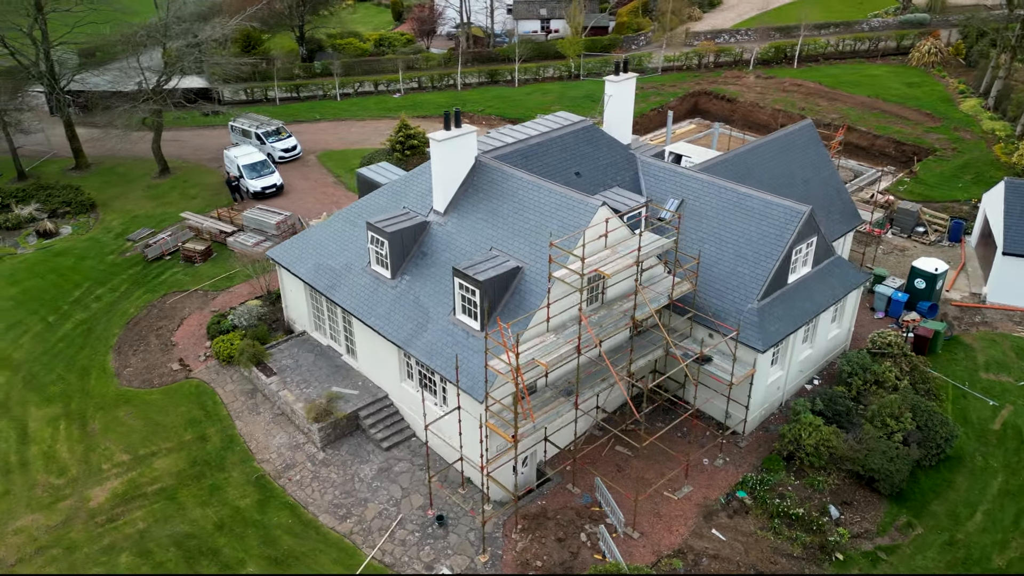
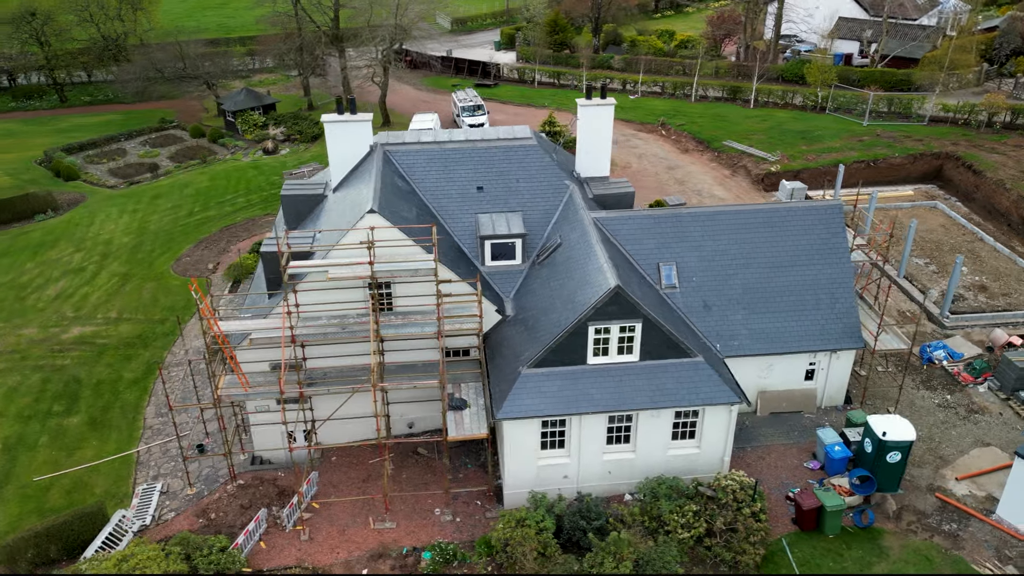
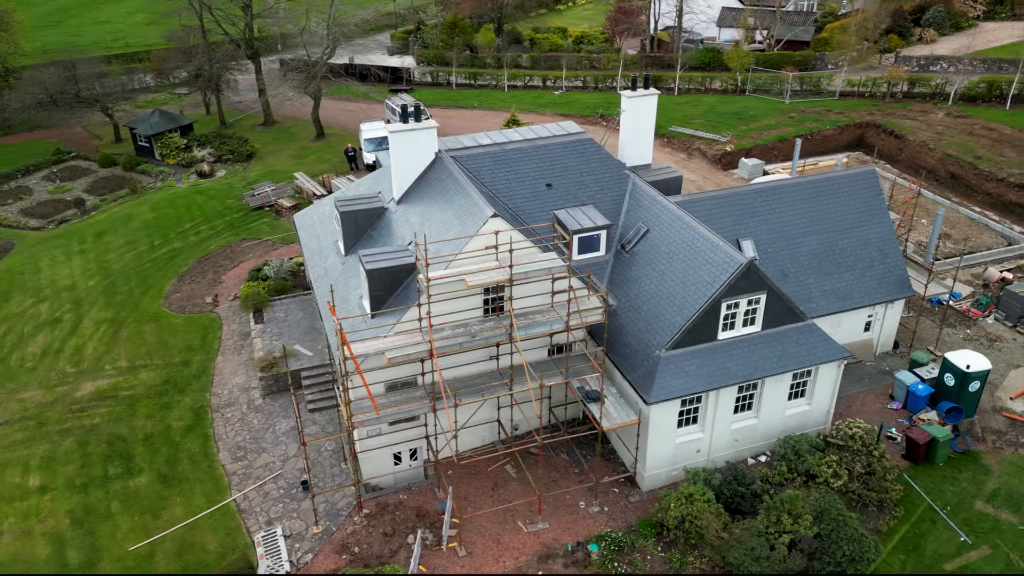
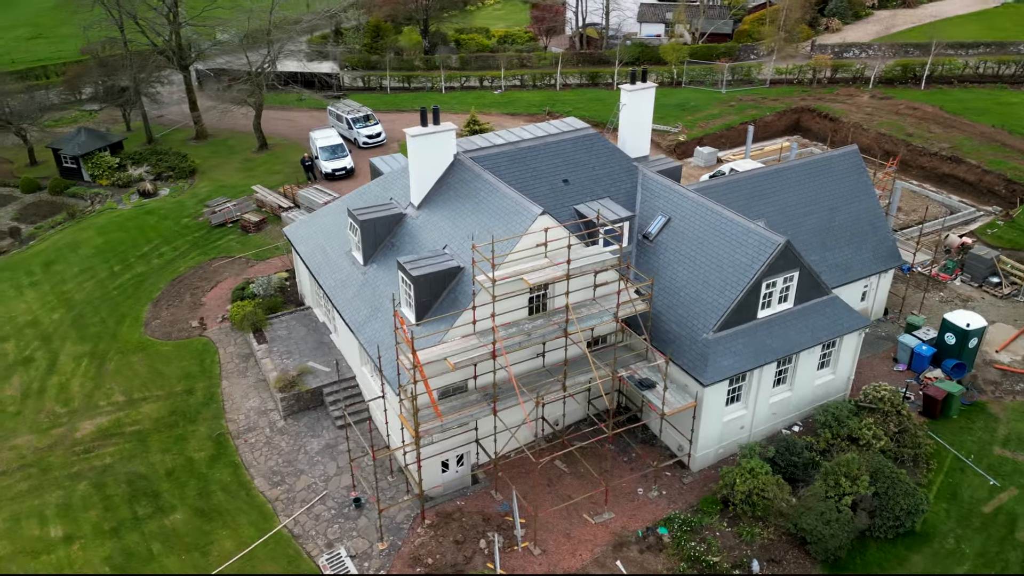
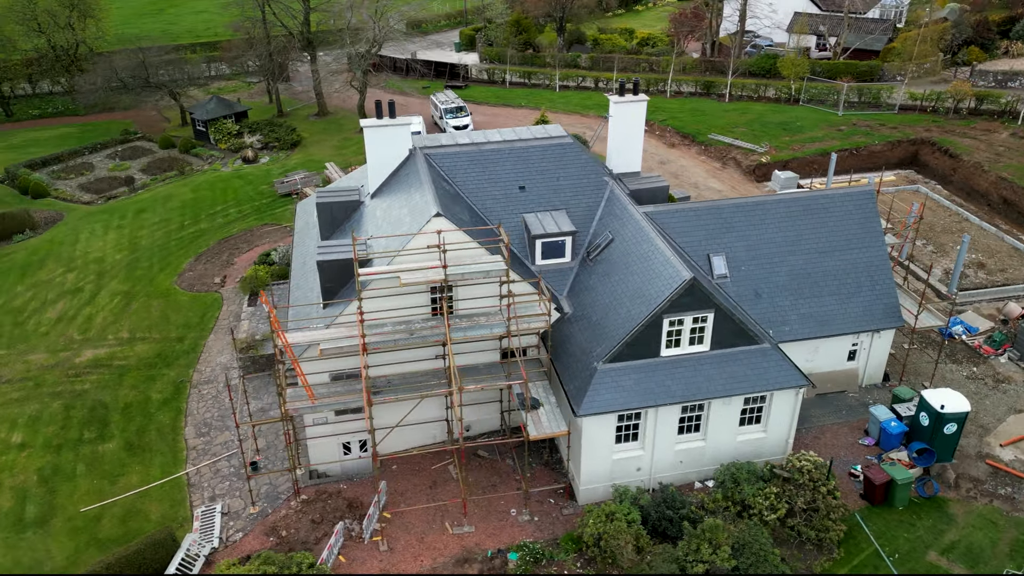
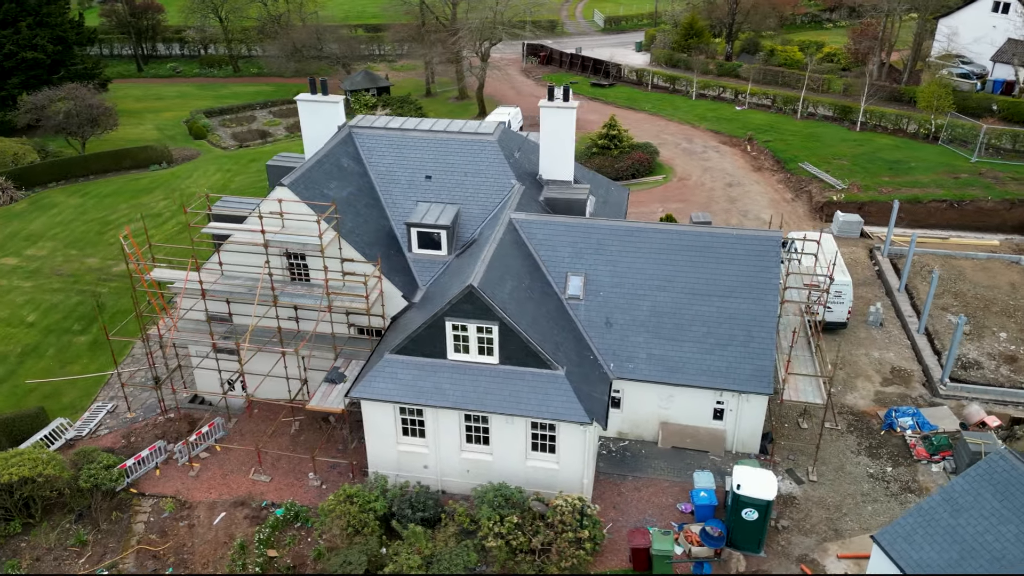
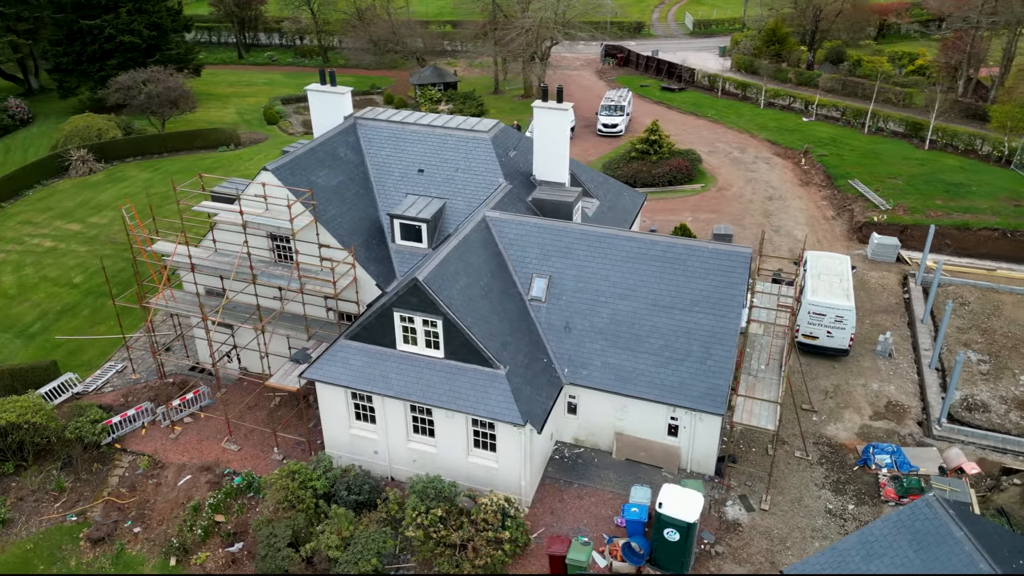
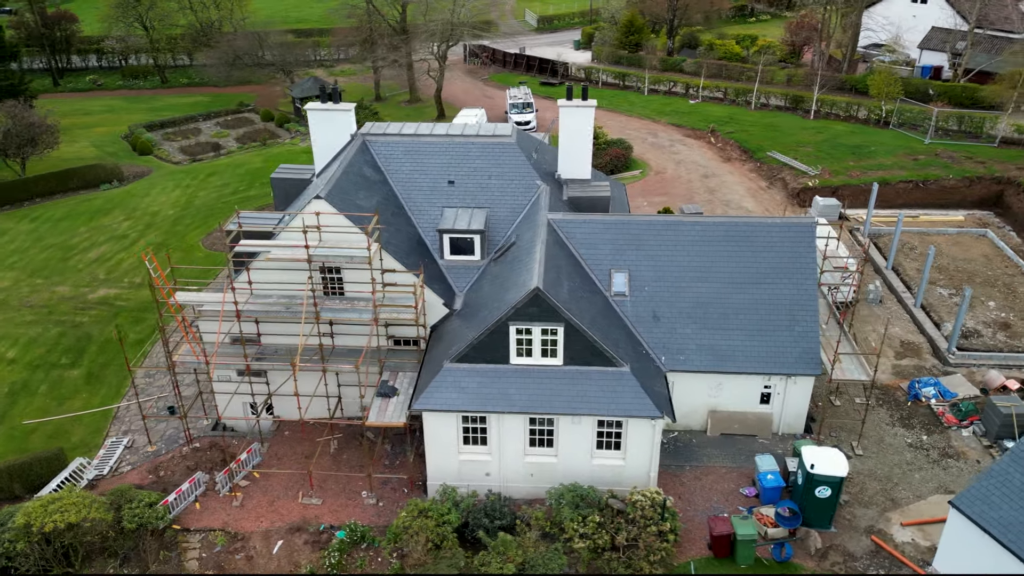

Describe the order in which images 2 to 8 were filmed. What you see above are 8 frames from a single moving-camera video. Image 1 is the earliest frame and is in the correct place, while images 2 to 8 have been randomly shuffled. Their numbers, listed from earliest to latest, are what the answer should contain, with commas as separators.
4, 3, 5, 2, 8, 6, 7
